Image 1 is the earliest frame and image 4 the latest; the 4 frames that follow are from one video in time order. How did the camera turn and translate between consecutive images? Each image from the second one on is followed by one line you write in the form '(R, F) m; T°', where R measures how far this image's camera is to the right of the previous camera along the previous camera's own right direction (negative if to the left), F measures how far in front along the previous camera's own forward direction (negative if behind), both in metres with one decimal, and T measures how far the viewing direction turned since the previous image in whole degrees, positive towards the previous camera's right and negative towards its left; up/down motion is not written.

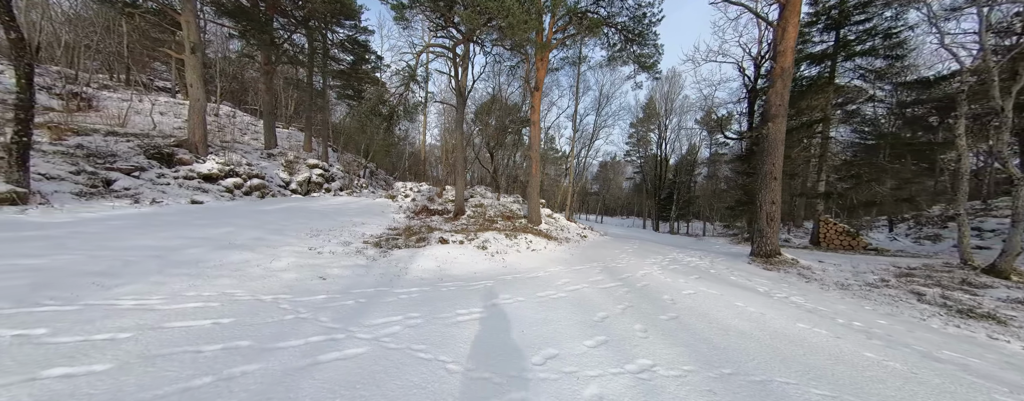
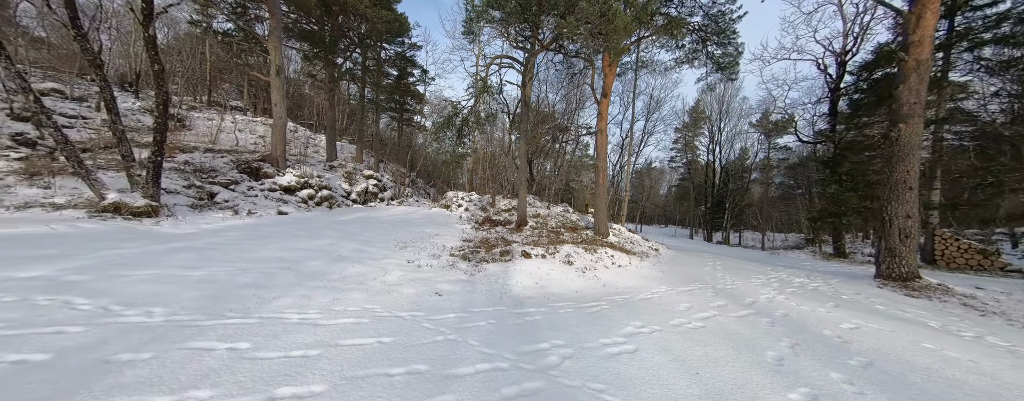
(-1.2, +0.1) m; -6°
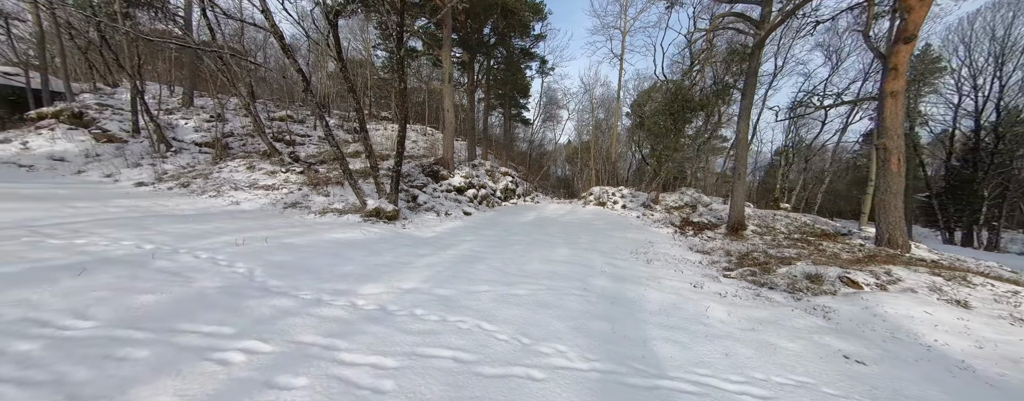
(-3.4, +0.3) m; -18°
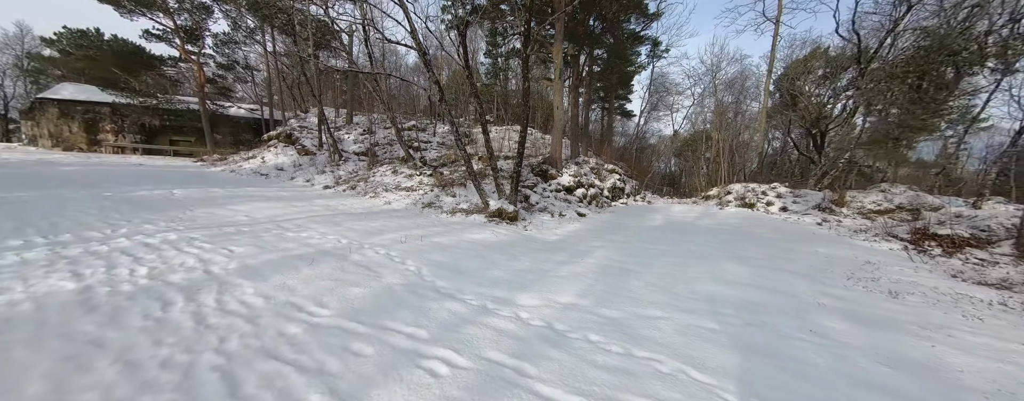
(-1.1, +0.3) m; -18°
